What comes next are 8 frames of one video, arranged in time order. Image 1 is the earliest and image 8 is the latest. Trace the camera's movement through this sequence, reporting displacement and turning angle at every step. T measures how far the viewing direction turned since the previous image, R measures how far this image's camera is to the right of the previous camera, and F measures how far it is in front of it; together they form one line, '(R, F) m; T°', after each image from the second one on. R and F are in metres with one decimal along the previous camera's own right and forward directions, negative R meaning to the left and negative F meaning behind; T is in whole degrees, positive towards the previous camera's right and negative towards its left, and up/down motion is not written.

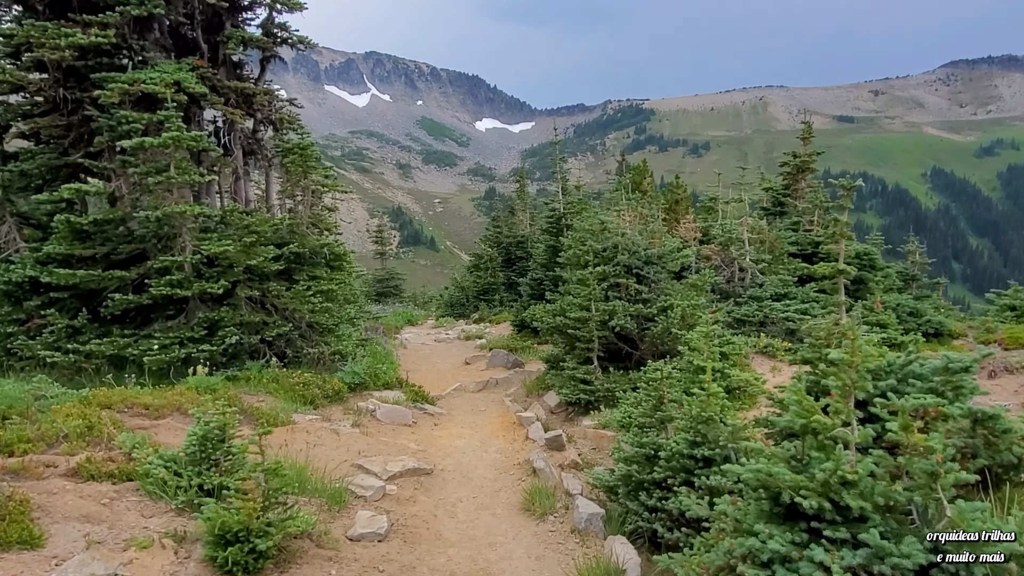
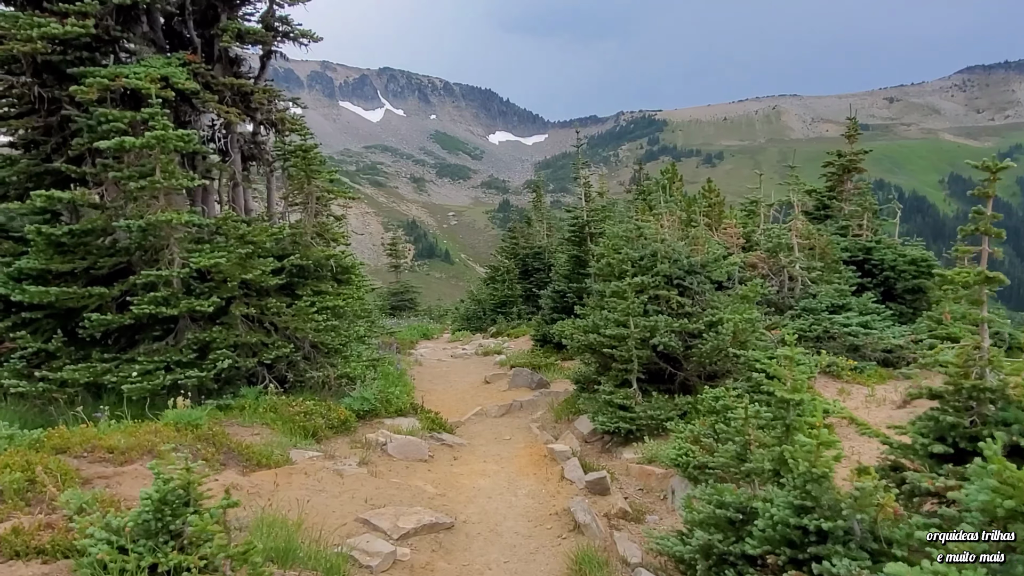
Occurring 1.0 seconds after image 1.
(-0.2, +1.4) m; -1°
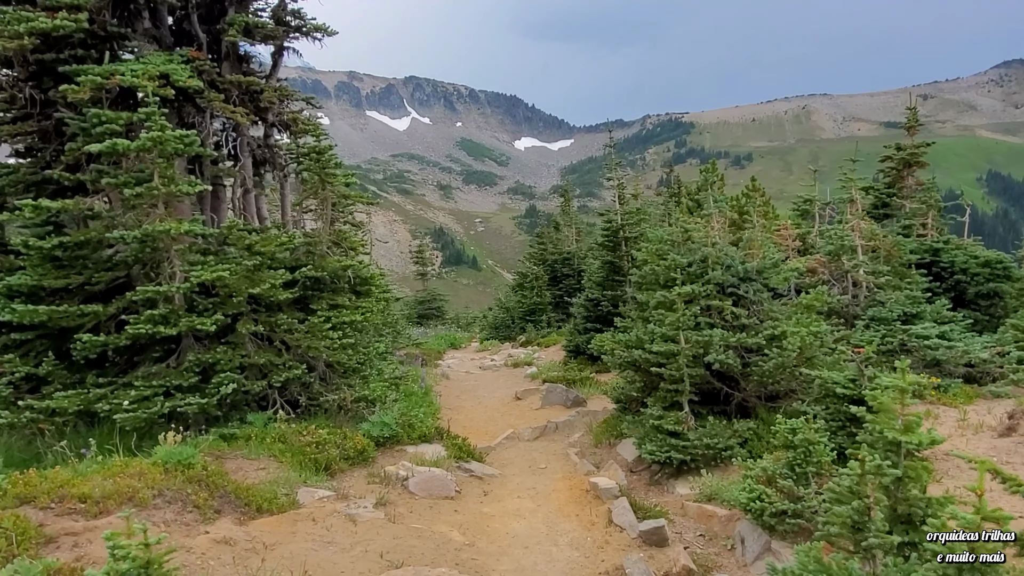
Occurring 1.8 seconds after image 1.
(-0.1, +1.1) m; -2°
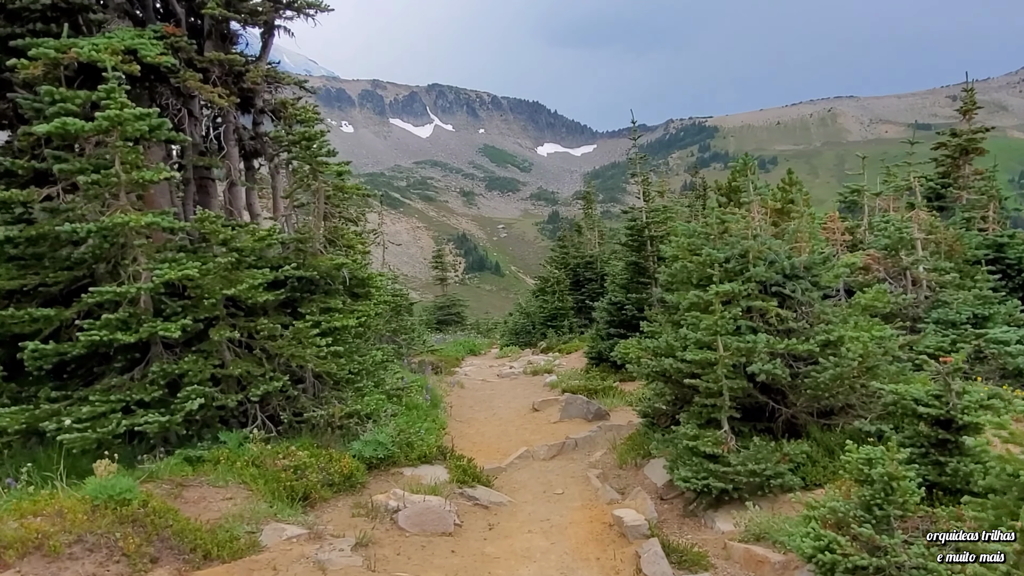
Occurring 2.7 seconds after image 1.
(+0.1, +1.3) m; -2°
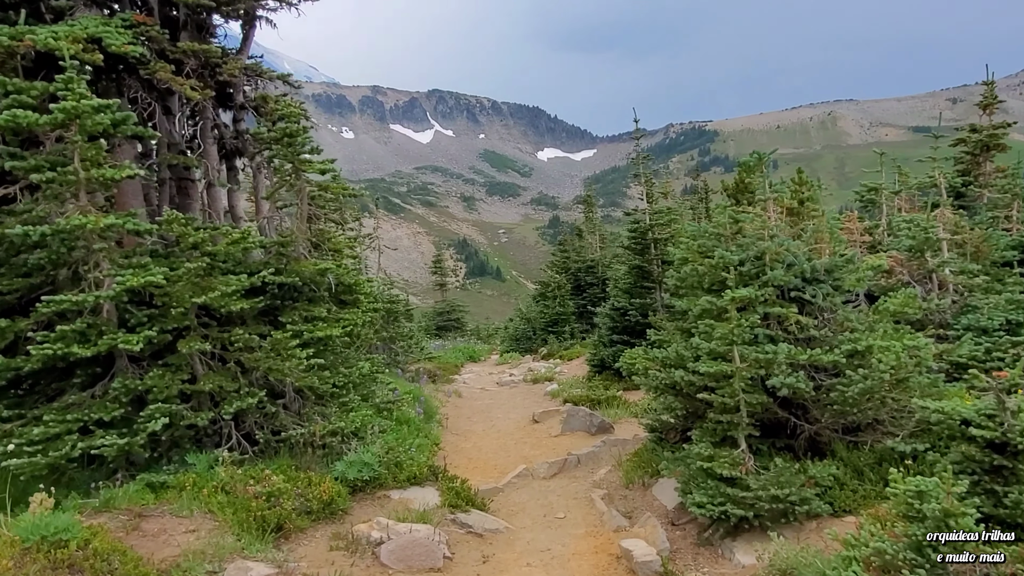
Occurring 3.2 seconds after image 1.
(+0.1, +0.7) m; 0°
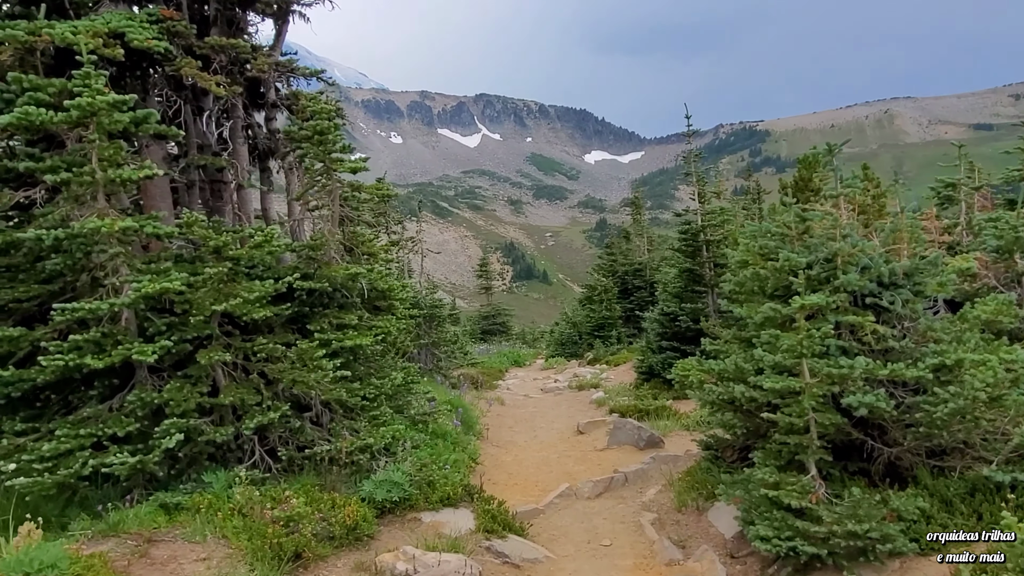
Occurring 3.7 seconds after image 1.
(+0.1, +0.7) m; -4°
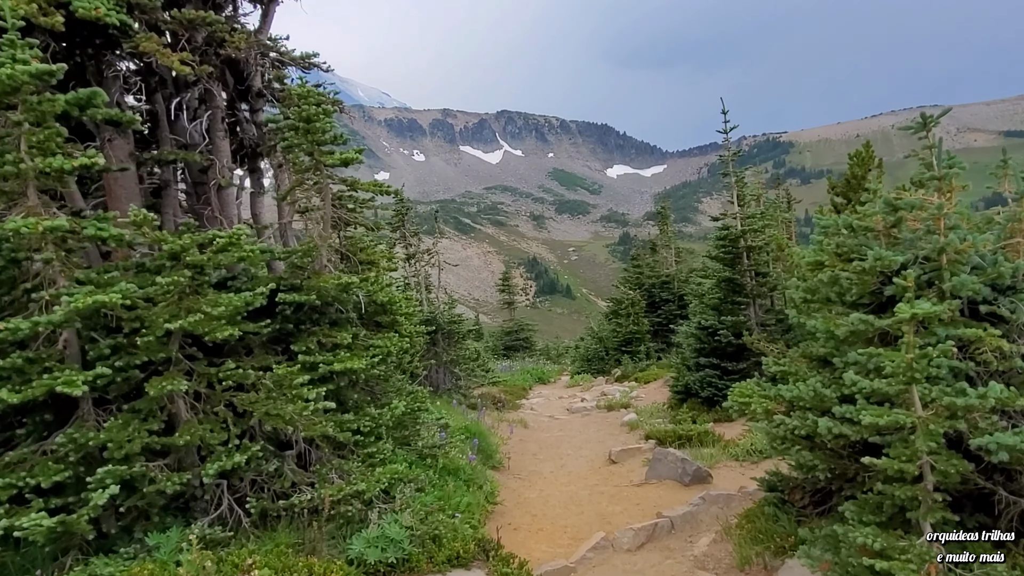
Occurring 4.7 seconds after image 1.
(0.0, +1.4) m; -2°
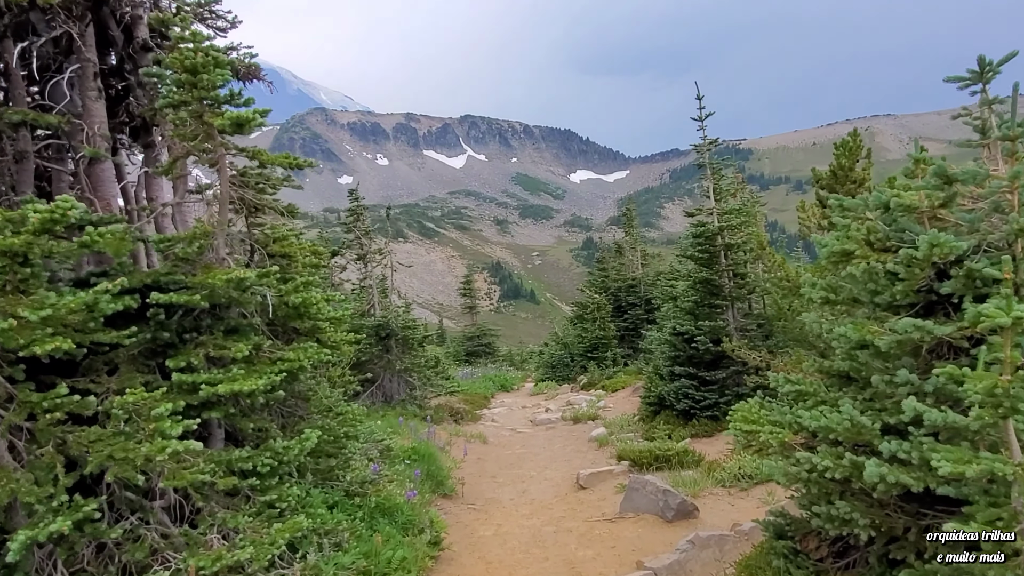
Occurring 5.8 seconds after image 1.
(+0.2, +1.6) m; +3°
